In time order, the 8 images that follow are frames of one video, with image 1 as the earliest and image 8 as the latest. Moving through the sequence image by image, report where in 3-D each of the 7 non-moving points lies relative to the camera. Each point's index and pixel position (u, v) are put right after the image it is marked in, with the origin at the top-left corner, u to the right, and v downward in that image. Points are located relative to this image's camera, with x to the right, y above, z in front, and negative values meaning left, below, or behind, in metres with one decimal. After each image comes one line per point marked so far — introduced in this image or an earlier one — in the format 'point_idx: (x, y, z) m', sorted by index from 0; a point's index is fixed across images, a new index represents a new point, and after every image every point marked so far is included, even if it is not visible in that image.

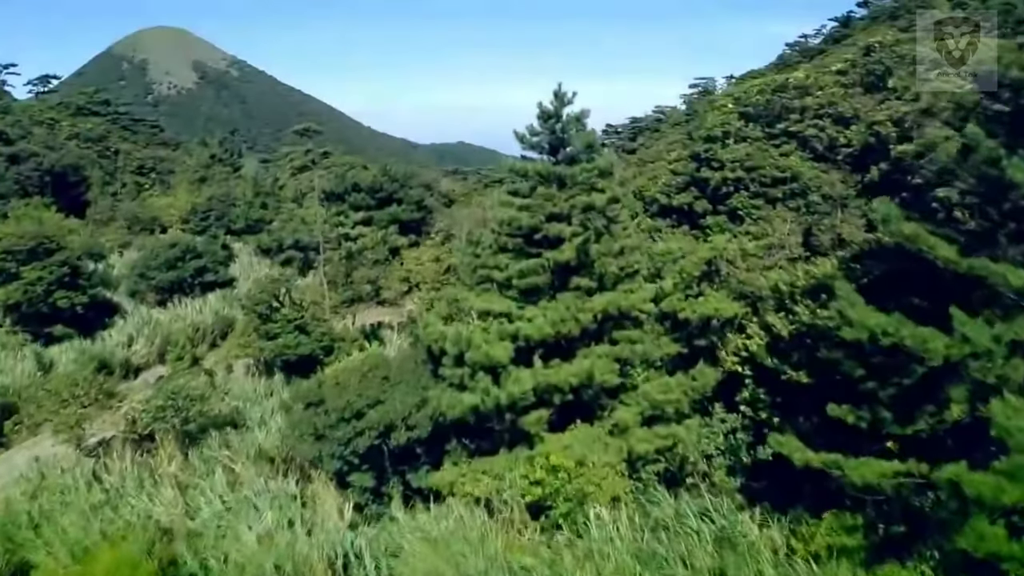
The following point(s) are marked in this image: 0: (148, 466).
0: (-8.7, -4.3, +18.5) m
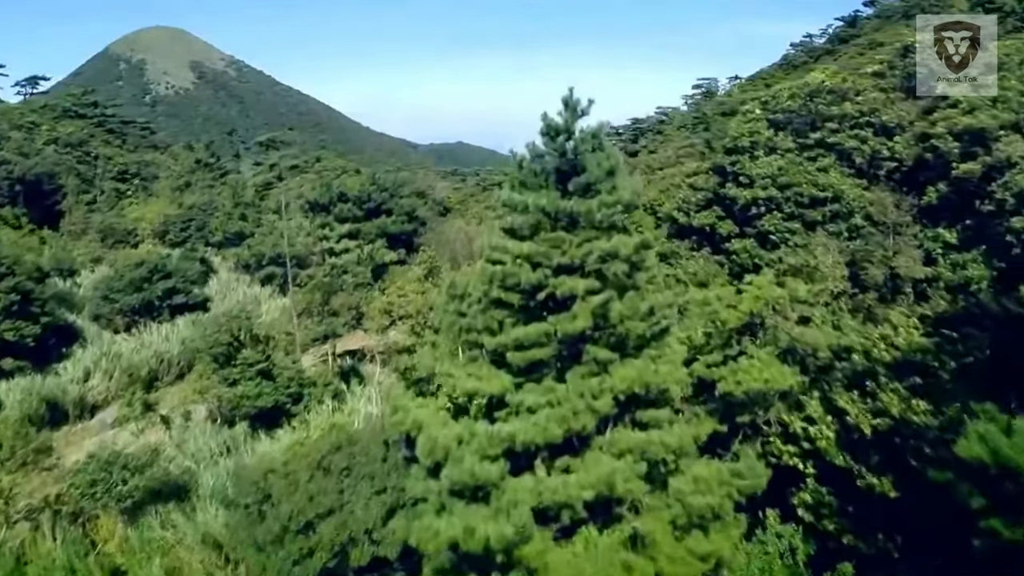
0: (-8.7, -5.3, +15.5) m
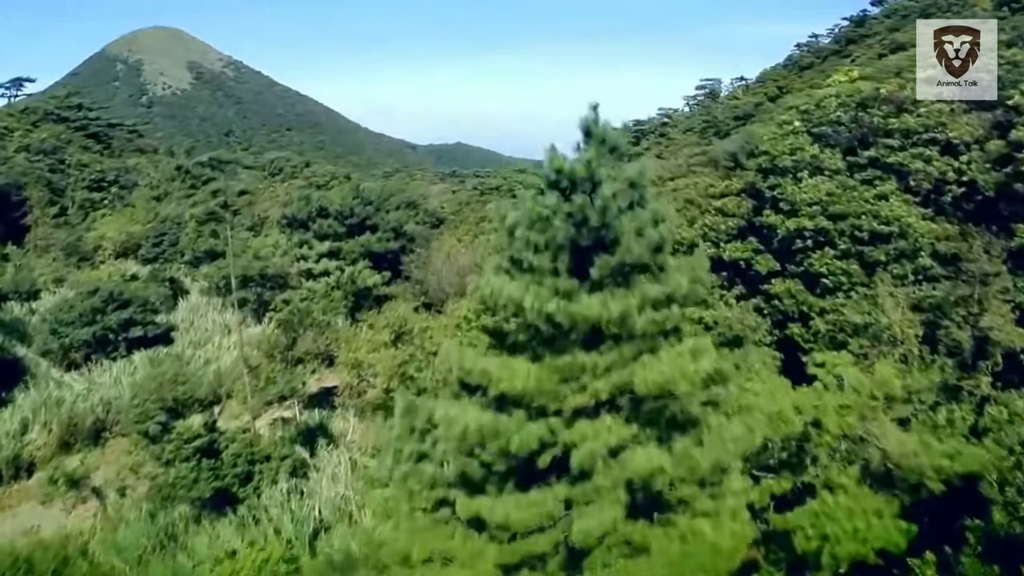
0: (-8.8, -6.4, +12.1) m
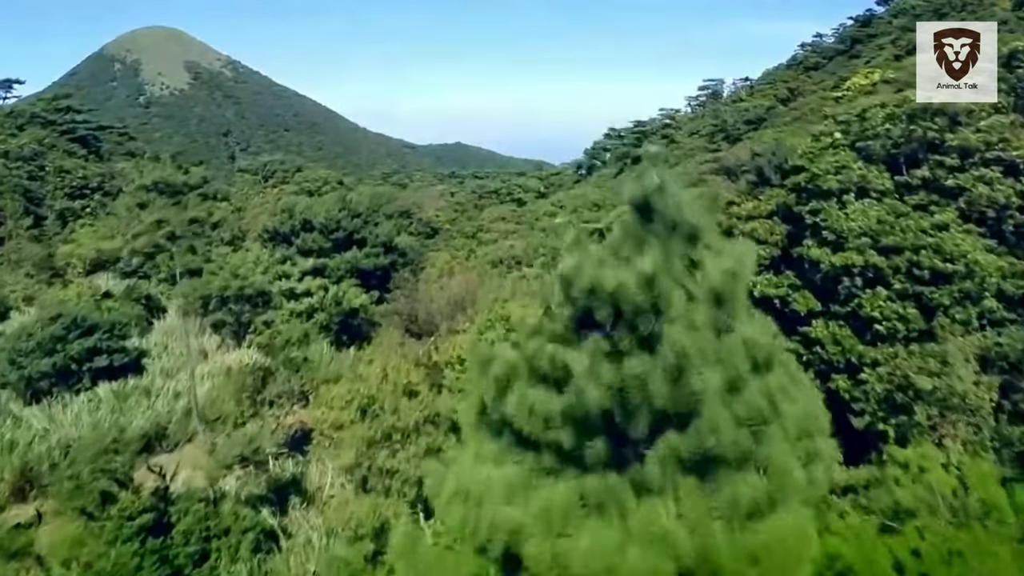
0: (-8.9, -7.3, +9.8) m
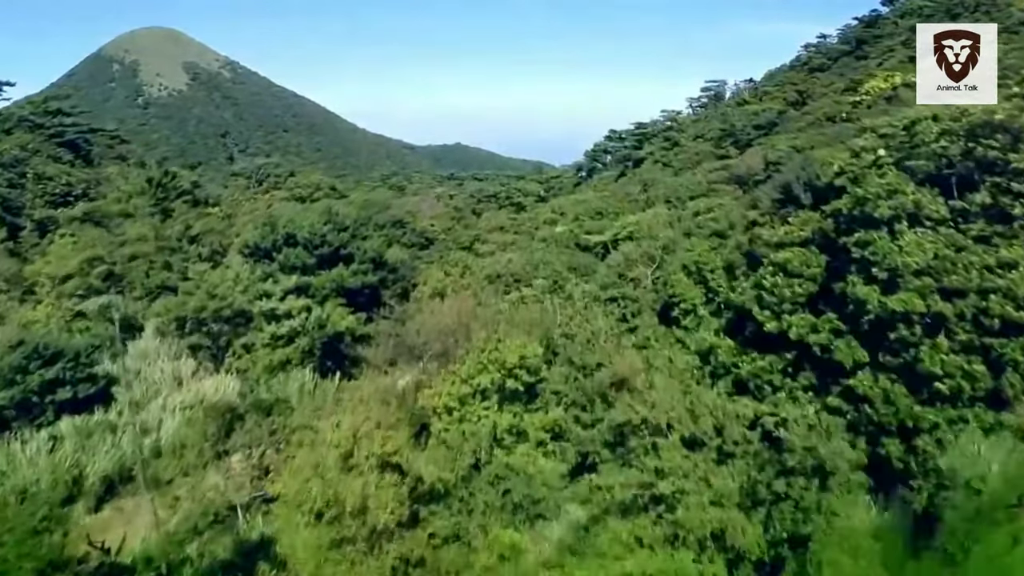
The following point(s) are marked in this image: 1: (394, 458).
0: (-8.9, -8.1, +7.7) m
1: (-2.9, -3.2, +18.5) m
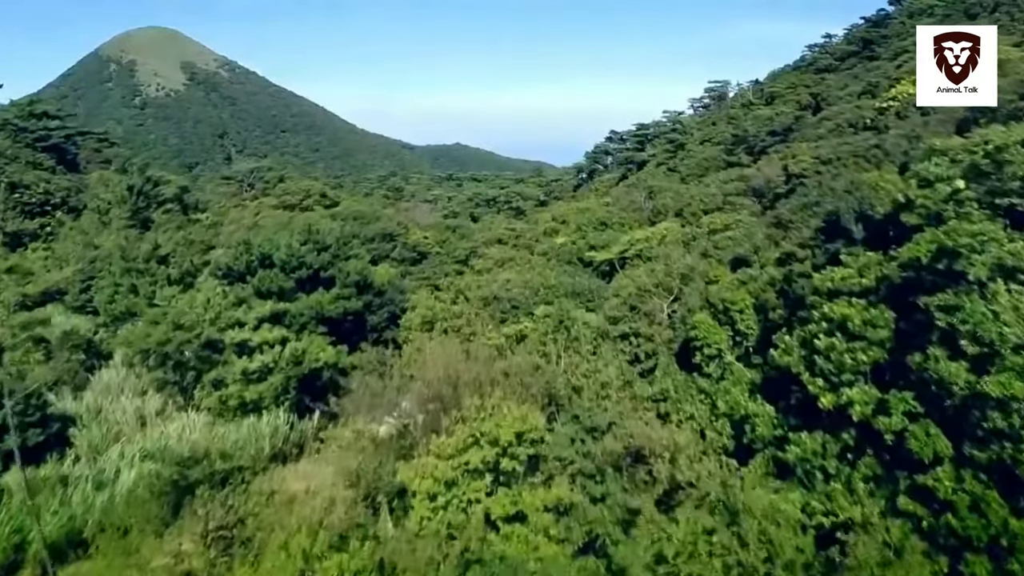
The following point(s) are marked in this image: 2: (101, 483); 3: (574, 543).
0: (-8.9, -9.1, +5.0) m
1: (-3.0, -4.2, +15.8) m
2: (-9.5, -4.4, +18.0) m
3: (+1.4, -5.5, +16.8) m
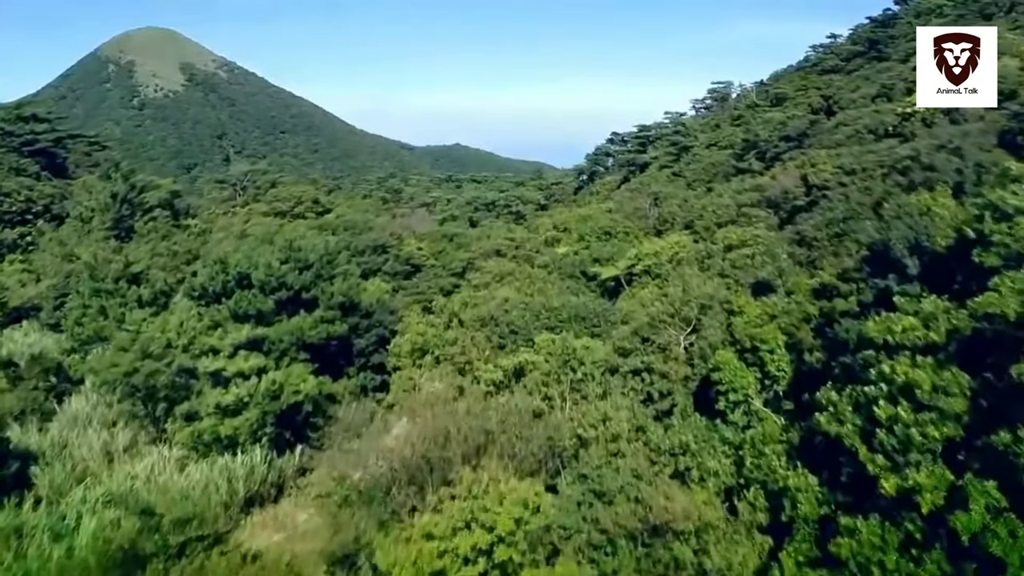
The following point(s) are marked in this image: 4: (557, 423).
0: (-9.0, -9.8, +2.9) m
1: (-3.0, -4.9, +13.7) m
2: (-9.5, -5.2, +15.9) m
3: (+1.3, -6.2, +14.7) m
4: (+1.1, -3.1, +18.9) m
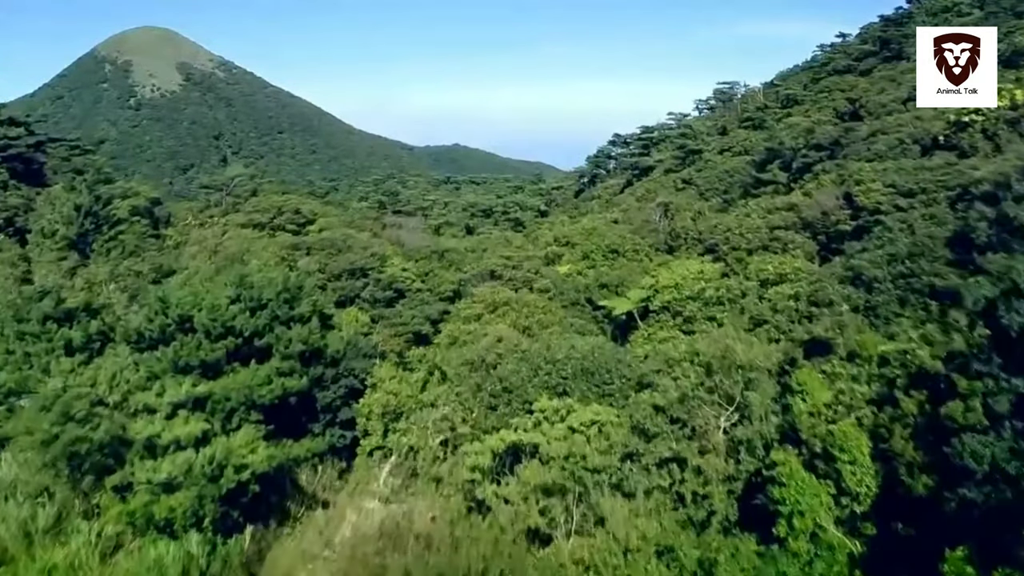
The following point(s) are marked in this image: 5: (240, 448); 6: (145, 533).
0: (-9.1, -11.1, -1.1) m
1: (-3.2, -6.2, +9.8) m
2: (-9.7, -6.5, +11.9) m
3: (+1.2, -7.4, +10.7) m
4: (+0.9, -4.3, +15.0) m
5: (-6.8, -4.0, +19.6) m
6: (-8.8, -6.0, +17.8) m
